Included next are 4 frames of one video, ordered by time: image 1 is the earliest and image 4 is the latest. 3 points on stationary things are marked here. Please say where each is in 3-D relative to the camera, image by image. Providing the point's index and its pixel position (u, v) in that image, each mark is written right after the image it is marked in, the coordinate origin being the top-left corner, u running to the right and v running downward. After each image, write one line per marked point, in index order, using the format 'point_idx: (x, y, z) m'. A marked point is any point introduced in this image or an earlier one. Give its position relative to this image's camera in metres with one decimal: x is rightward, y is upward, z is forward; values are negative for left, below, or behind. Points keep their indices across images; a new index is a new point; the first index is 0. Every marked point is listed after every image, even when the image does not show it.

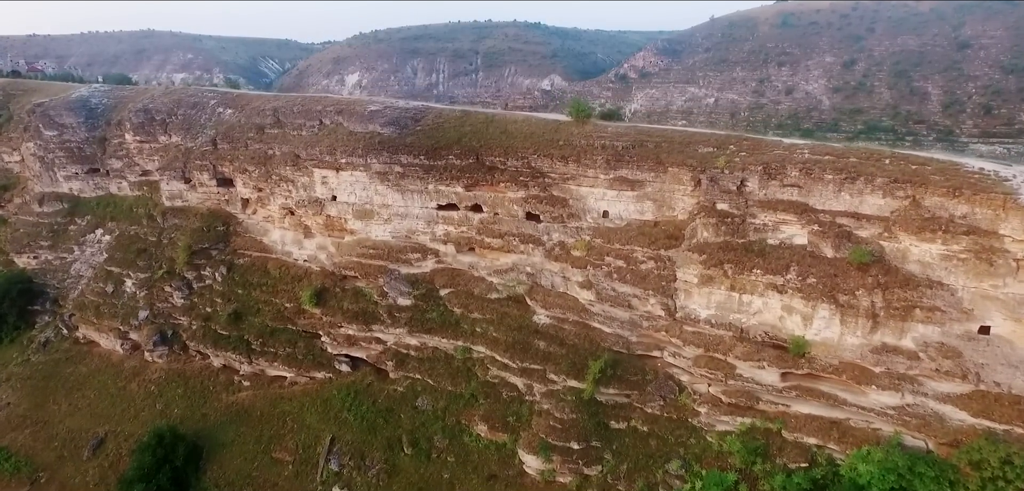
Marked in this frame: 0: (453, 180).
0: (-2.0, +2.3, +19.1) m
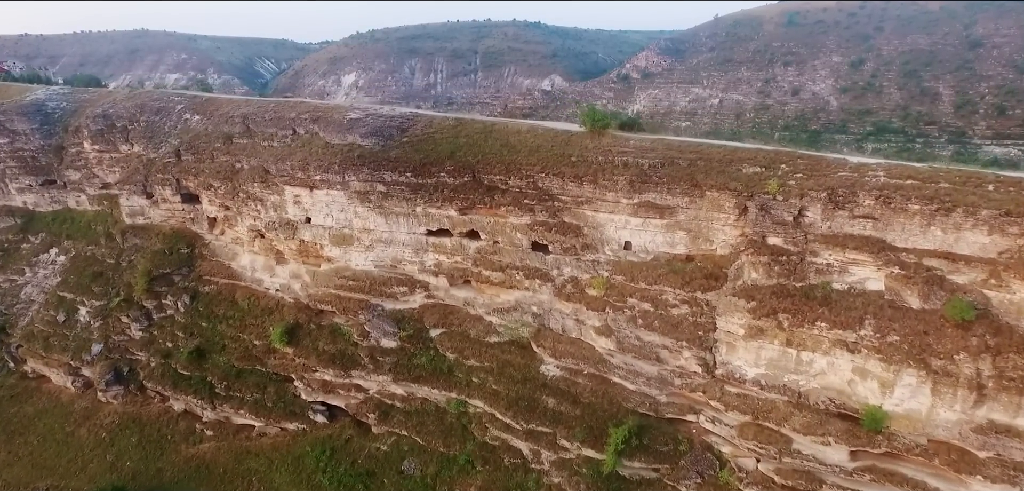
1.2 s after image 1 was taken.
0: (-2.0, +1.3, +16.2) m
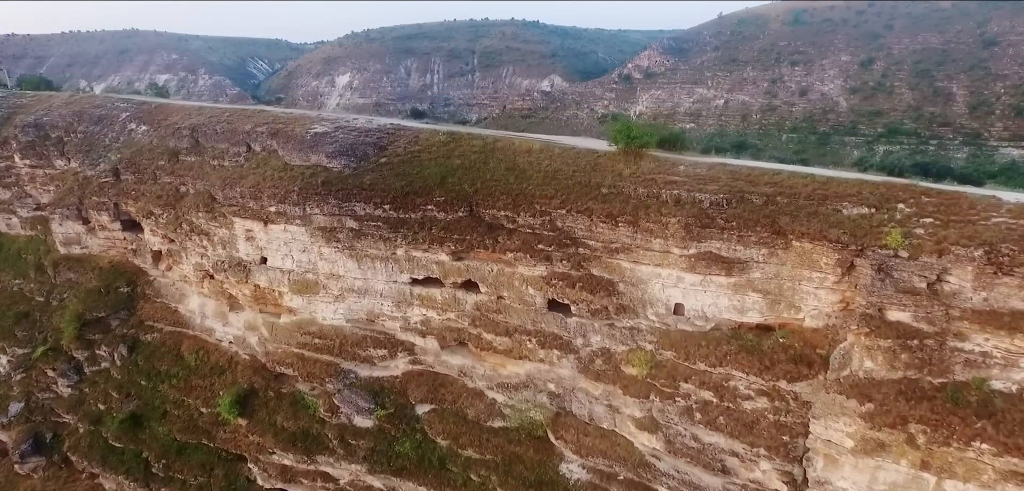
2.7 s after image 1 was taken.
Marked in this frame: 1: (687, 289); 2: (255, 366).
0: (-1.8, 0.0, +12.4) m
1: (+3.4, -0.8, +10.5) m
2: (-7.3, -3.4, +15.9) m
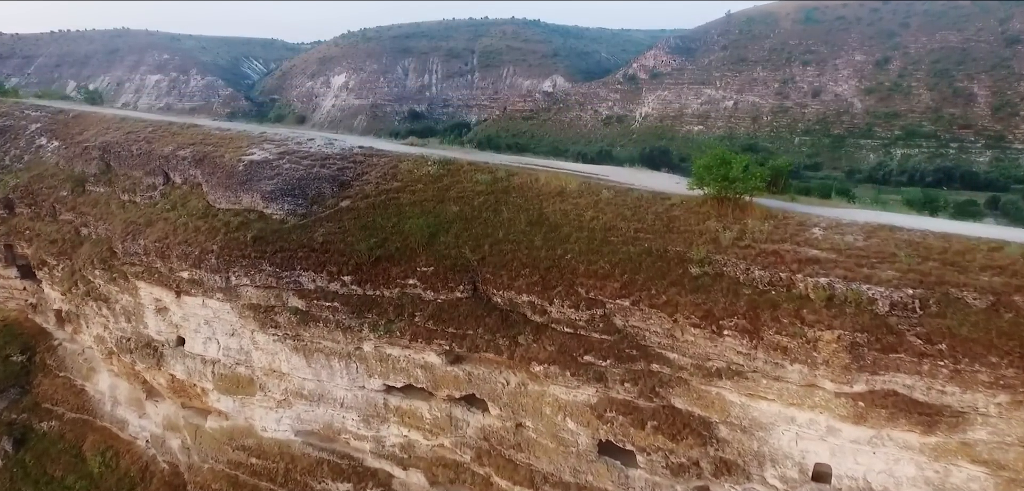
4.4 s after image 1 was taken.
0: (-1.4, -1.4, +8.0) m
1: (+3.7, -2.2, +6.1) m
2: (-7.0, -4.9, +11.5) m
